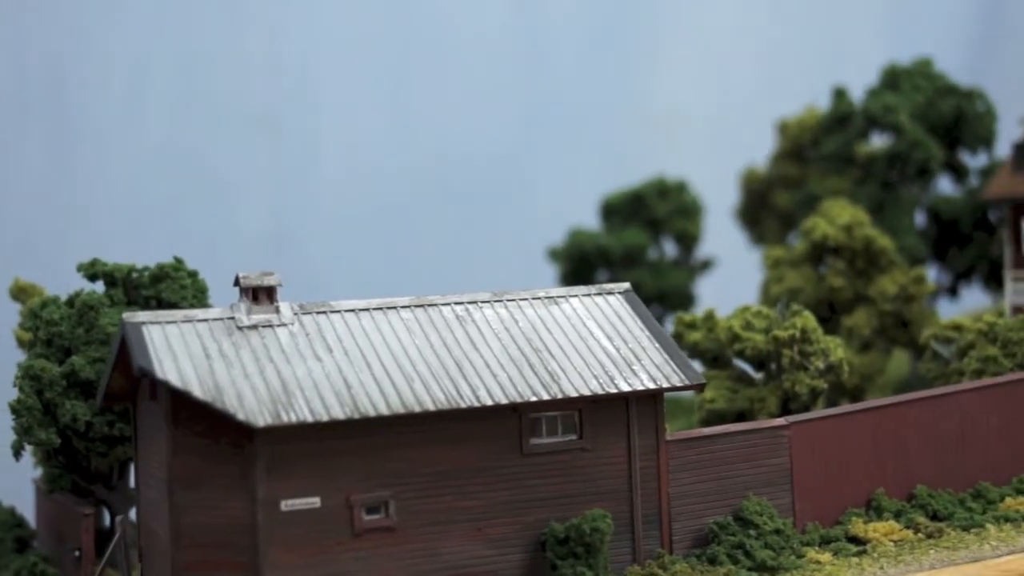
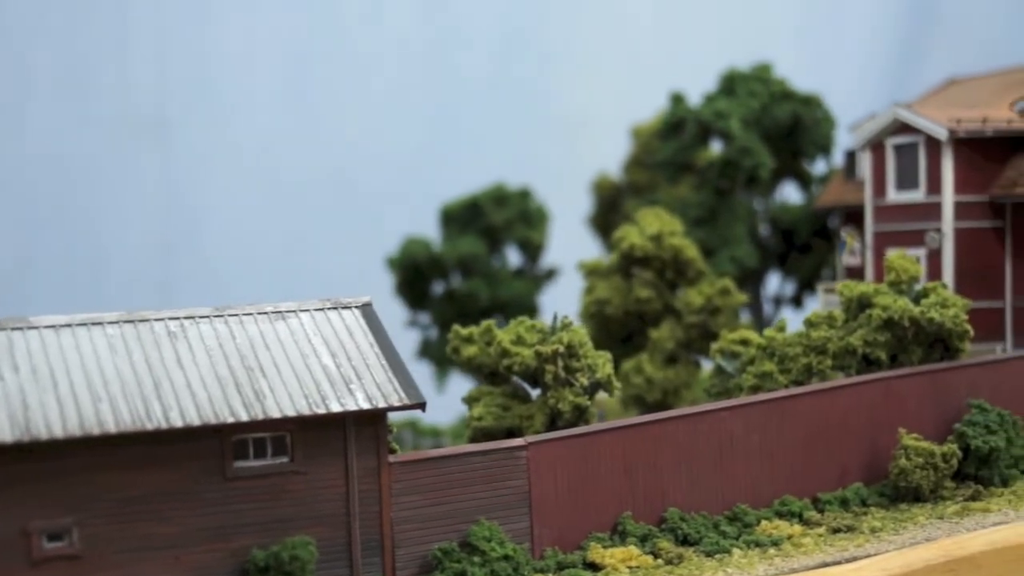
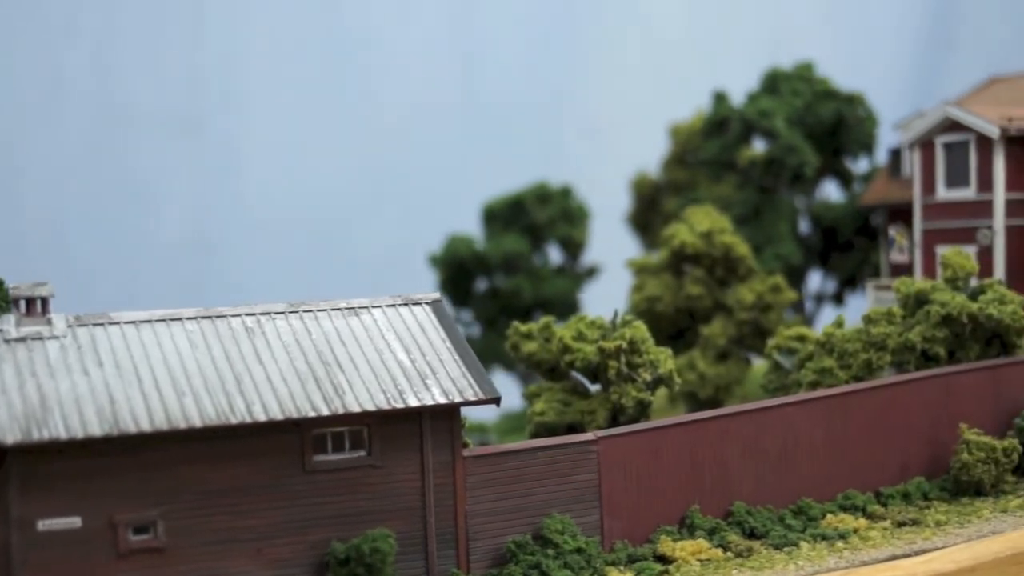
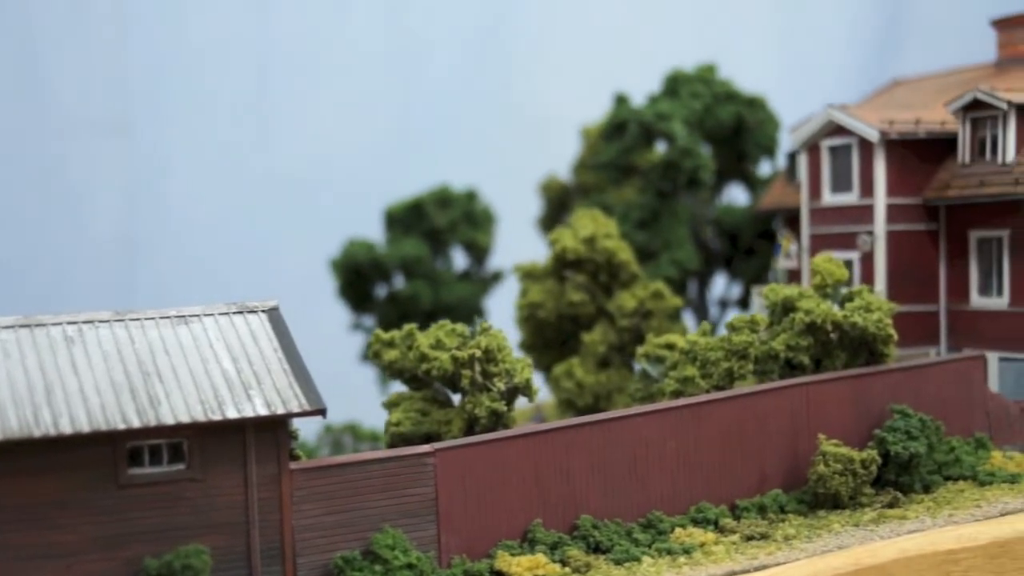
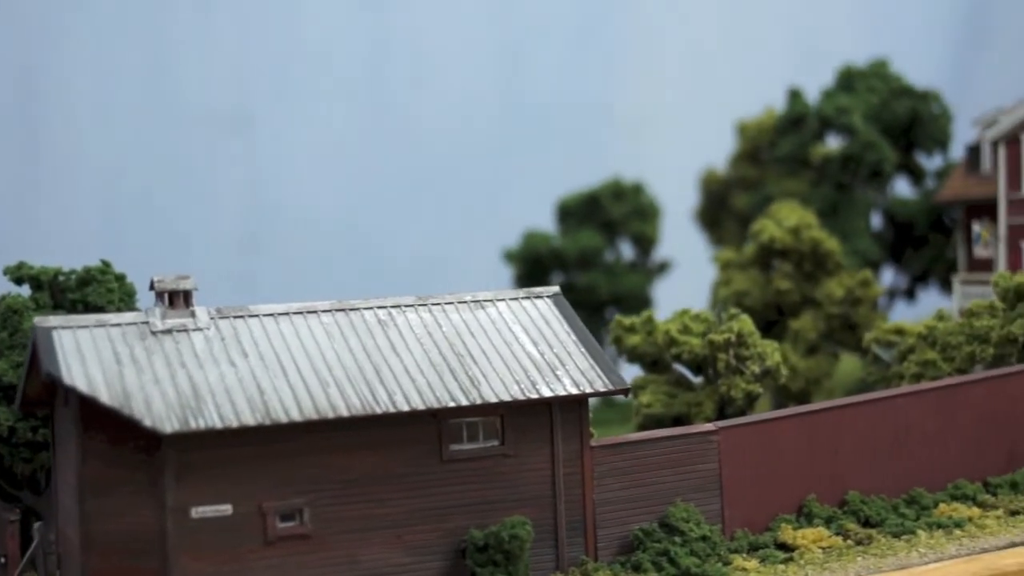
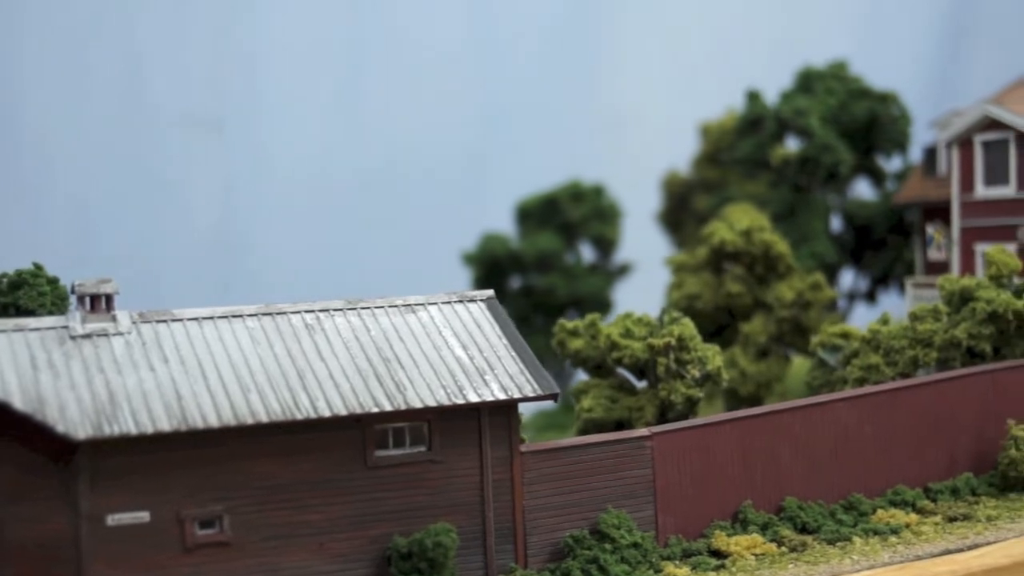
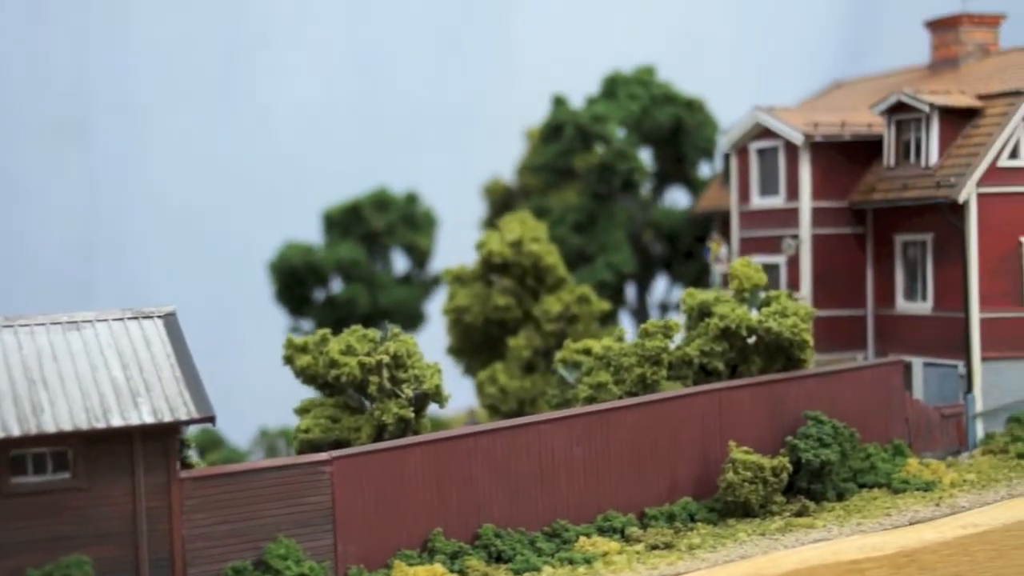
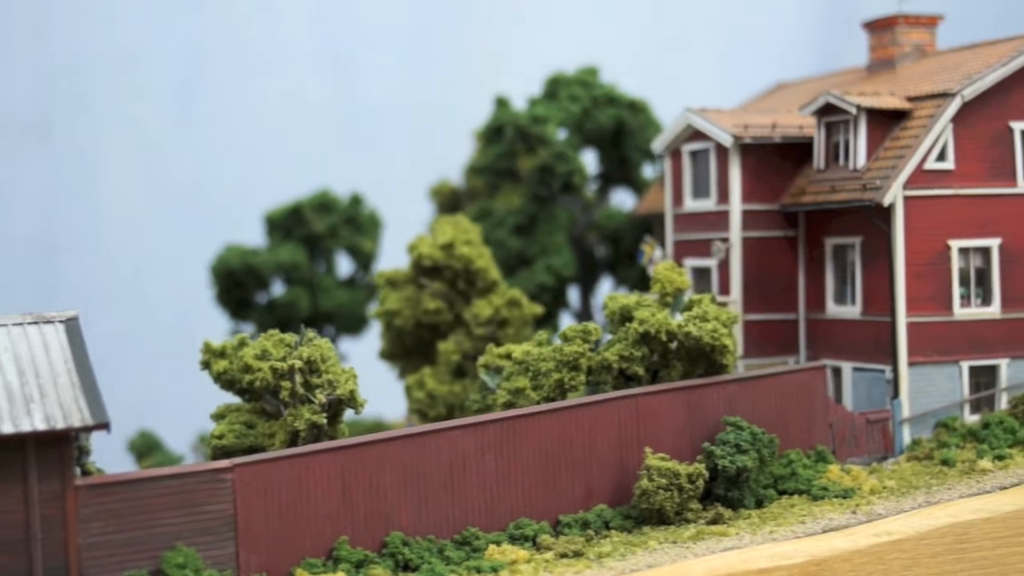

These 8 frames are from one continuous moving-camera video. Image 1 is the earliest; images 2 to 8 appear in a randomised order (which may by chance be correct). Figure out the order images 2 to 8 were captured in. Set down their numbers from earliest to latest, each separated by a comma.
5, 6, 3, 2, 4, 7, 8
